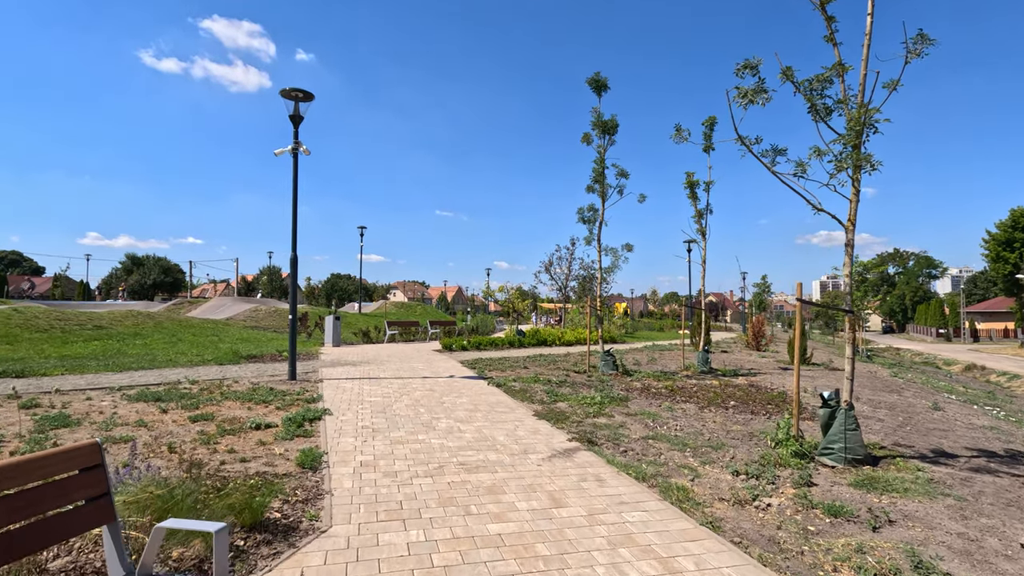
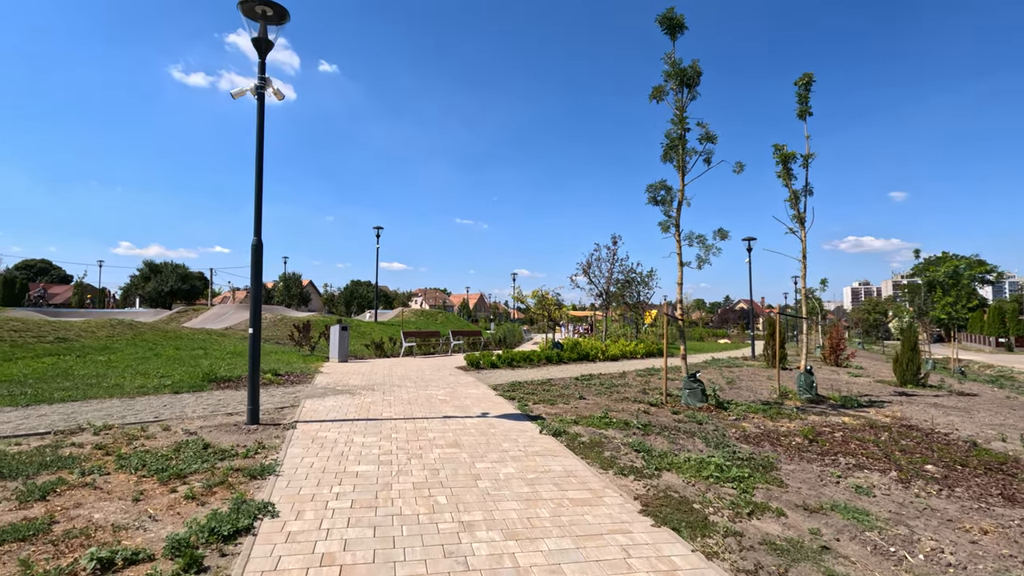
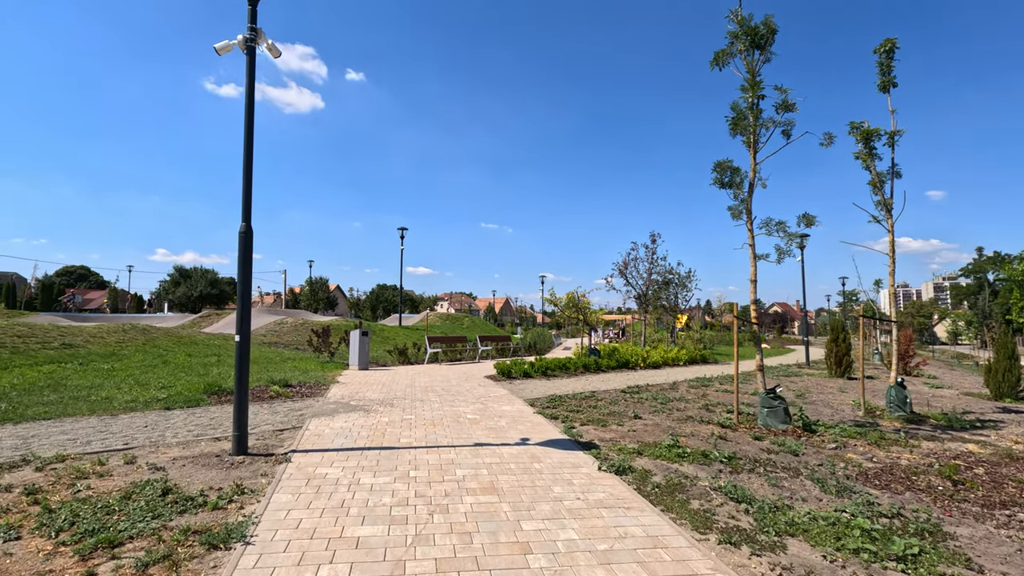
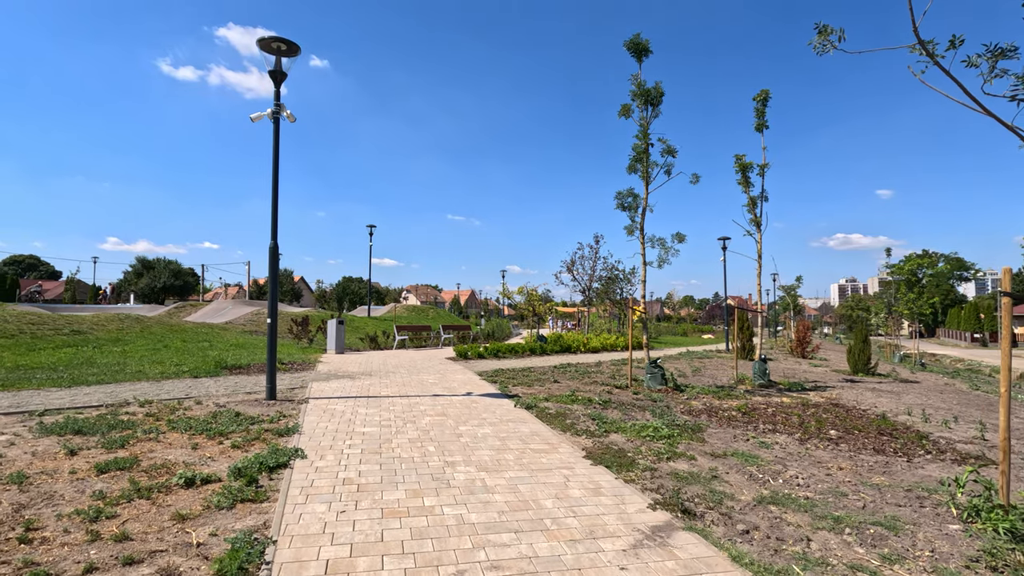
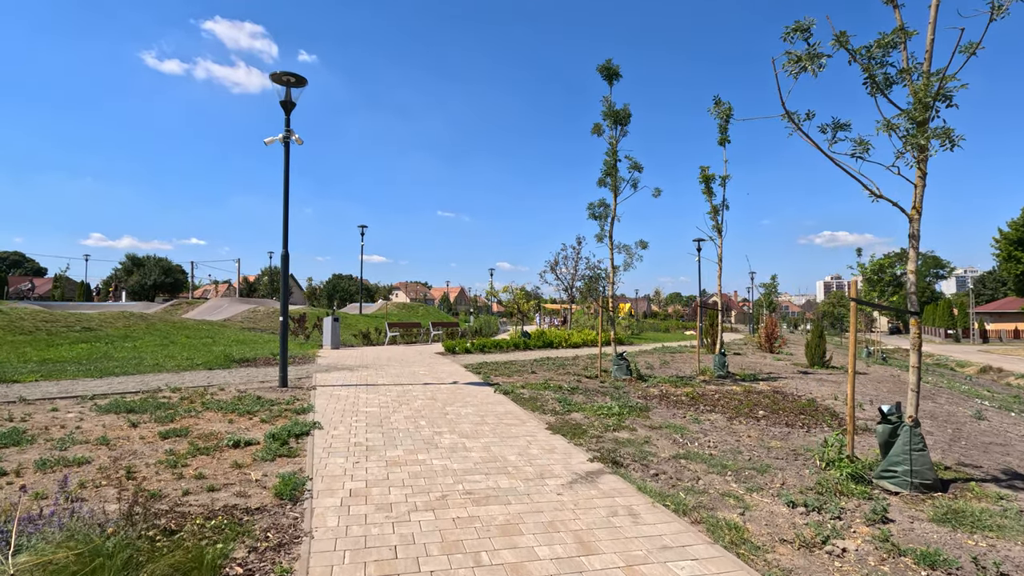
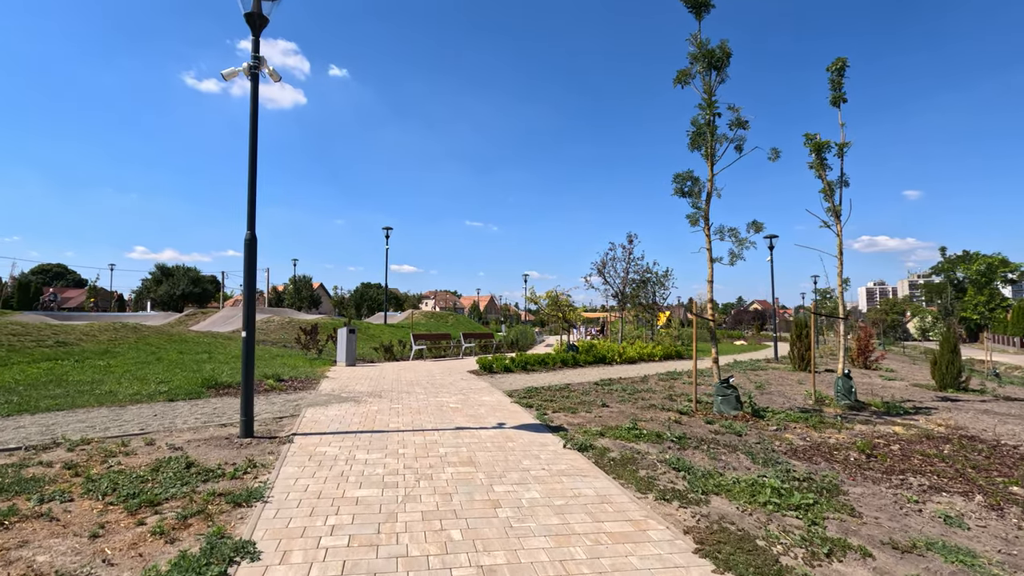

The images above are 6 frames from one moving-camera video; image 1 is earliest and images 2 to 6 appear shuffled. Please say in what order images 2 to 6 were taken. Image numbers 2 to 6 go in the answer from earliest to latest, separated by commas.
5, 4, 2, 6, 3
